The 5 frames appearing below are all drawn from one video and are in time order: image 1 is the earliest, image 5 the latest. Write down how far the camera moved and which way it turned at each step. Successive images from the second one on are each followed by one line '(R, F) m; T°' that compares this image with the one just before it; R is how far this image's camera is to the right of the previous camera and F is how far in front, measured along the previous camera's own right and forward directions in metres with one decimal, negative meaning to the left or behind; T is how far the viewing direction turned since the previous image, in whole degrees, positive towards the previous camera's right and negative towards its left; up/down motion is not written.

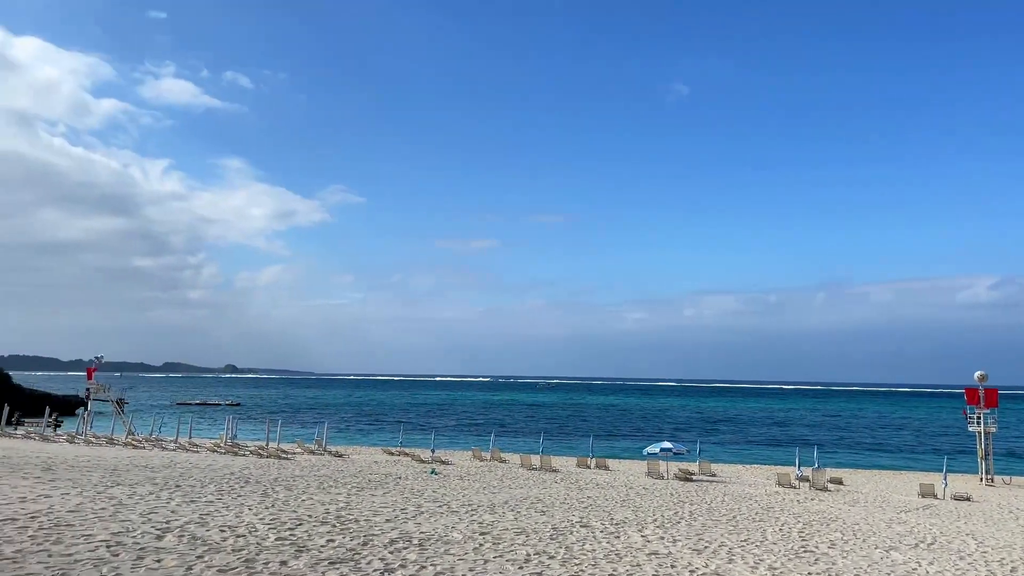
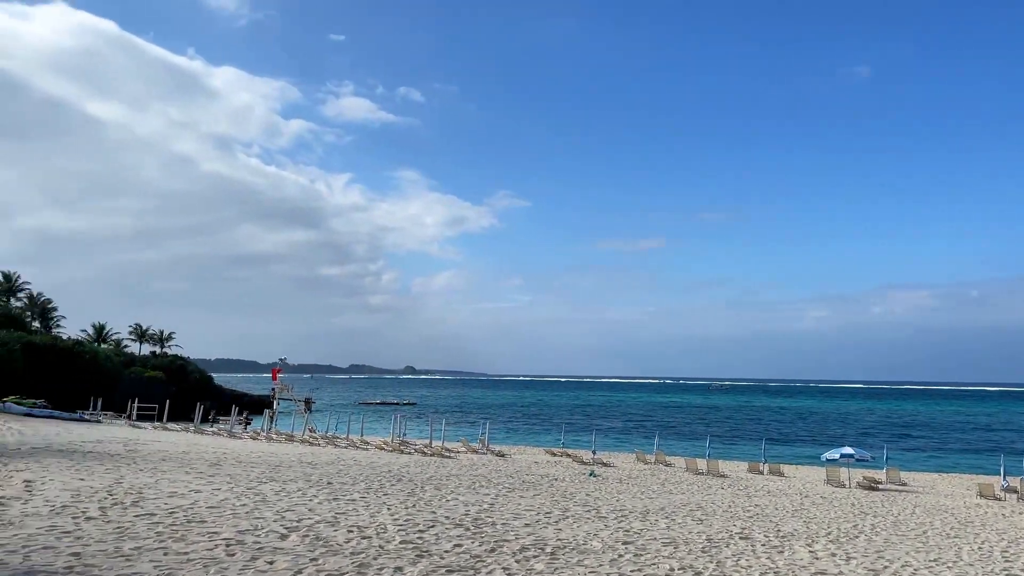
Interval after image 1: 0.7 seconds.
(+0.3, +0.6) m; -11°
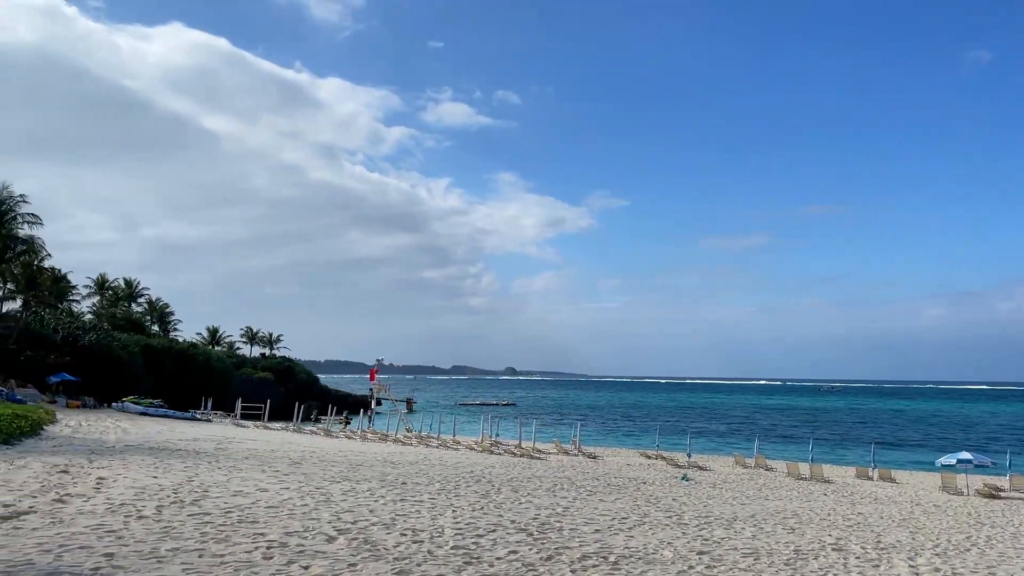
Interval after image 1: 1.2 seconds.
(+0.3, +0.4) m; -7°
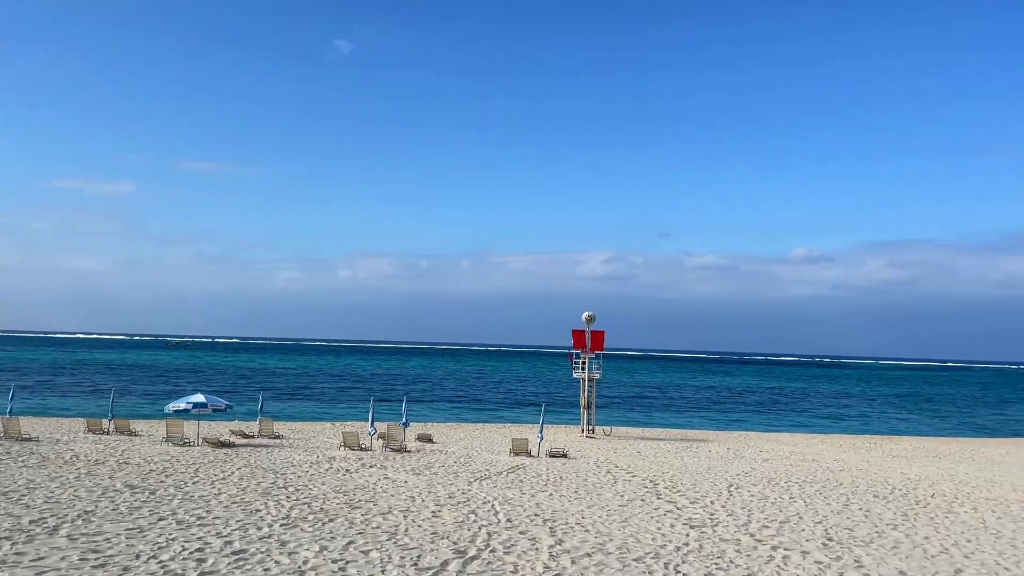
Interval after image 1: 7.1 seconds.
(+4.6, +3.9) m; +42°
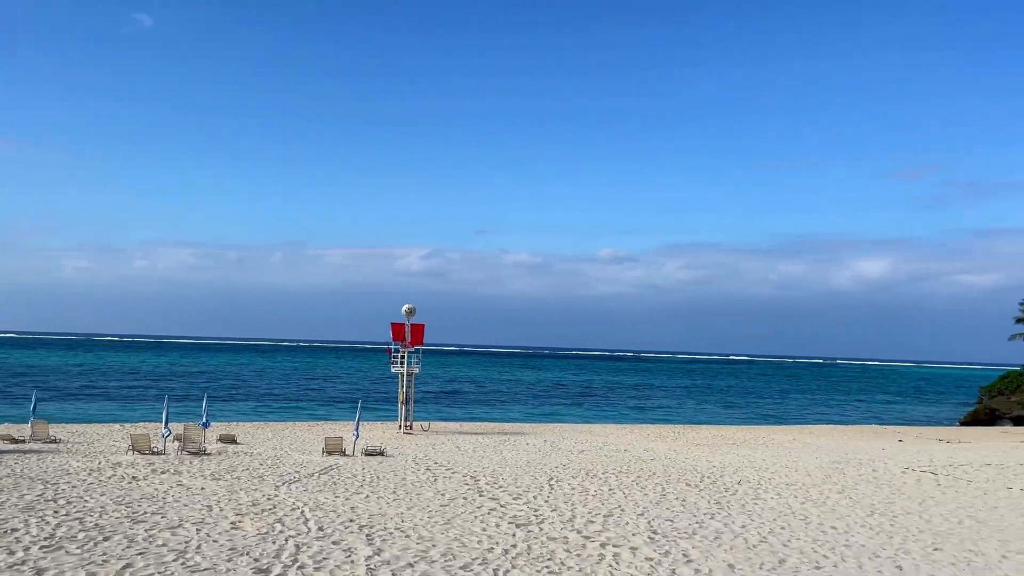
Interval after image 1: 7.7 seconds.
(0.0, +0.7) m; +12°
